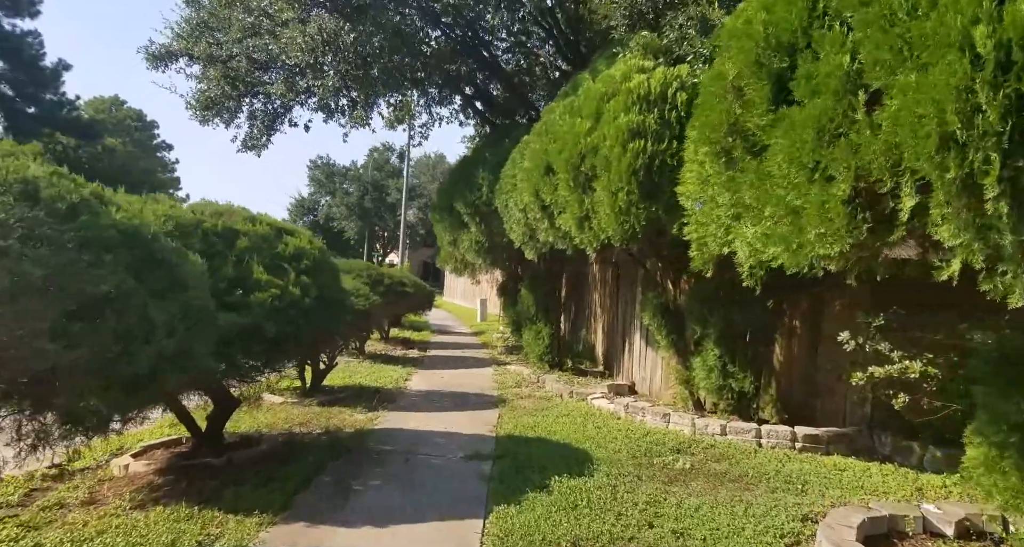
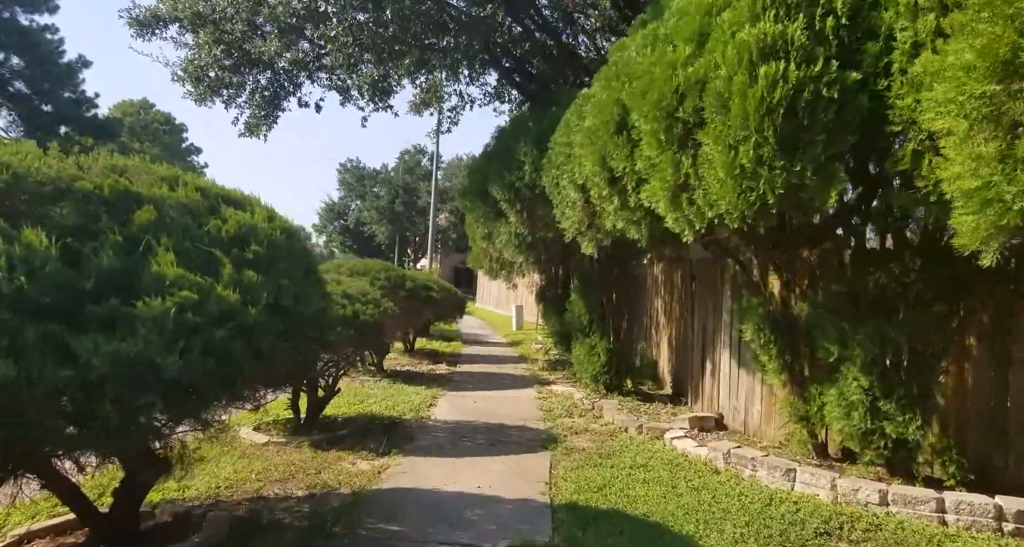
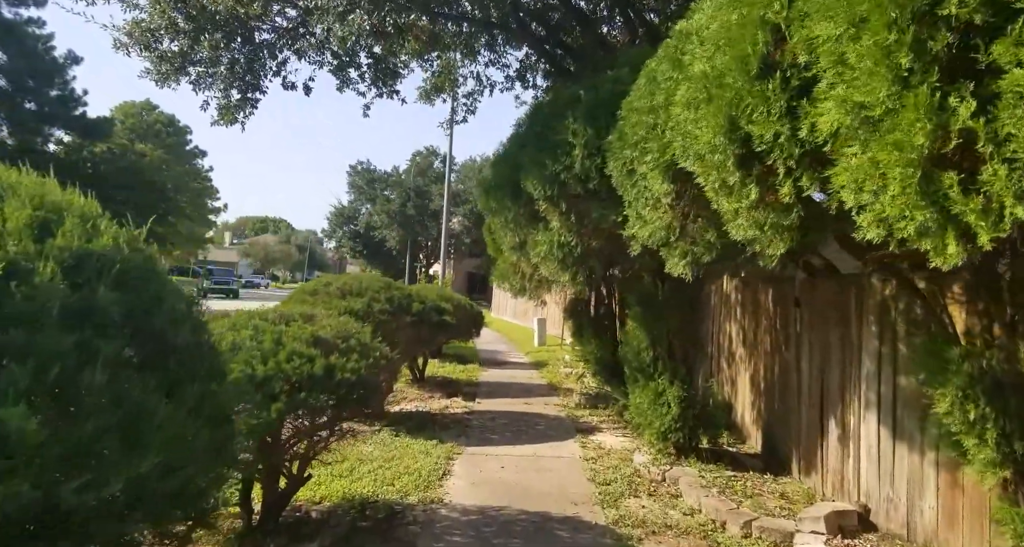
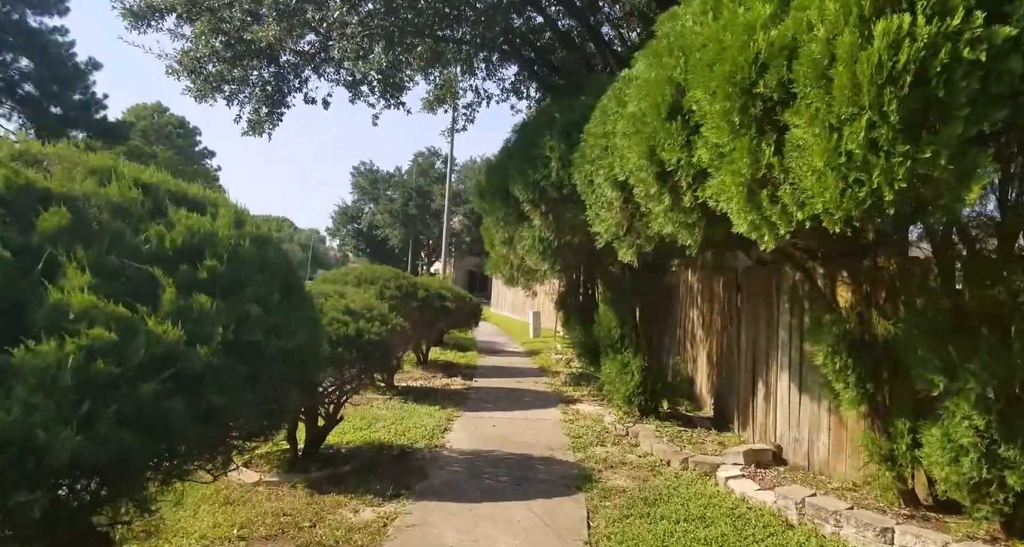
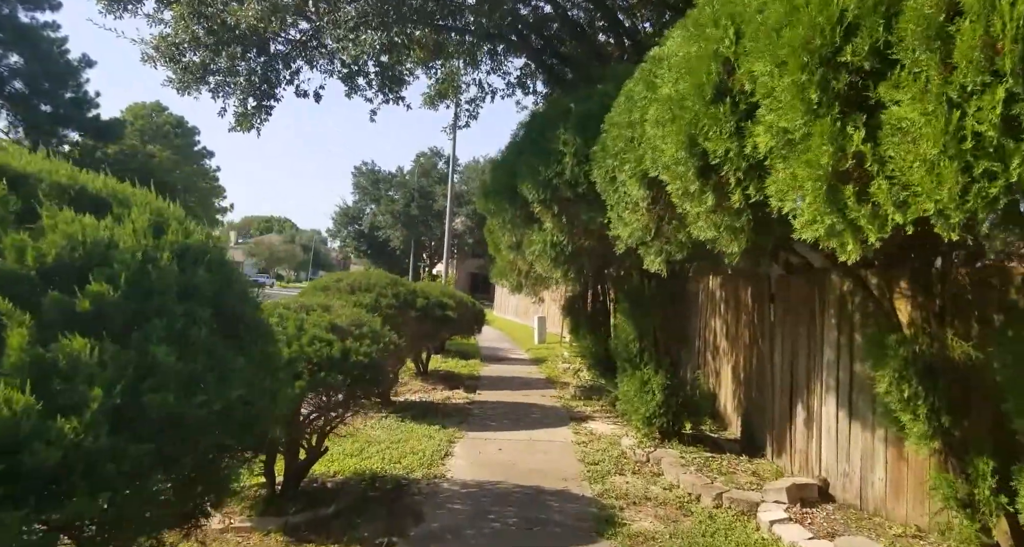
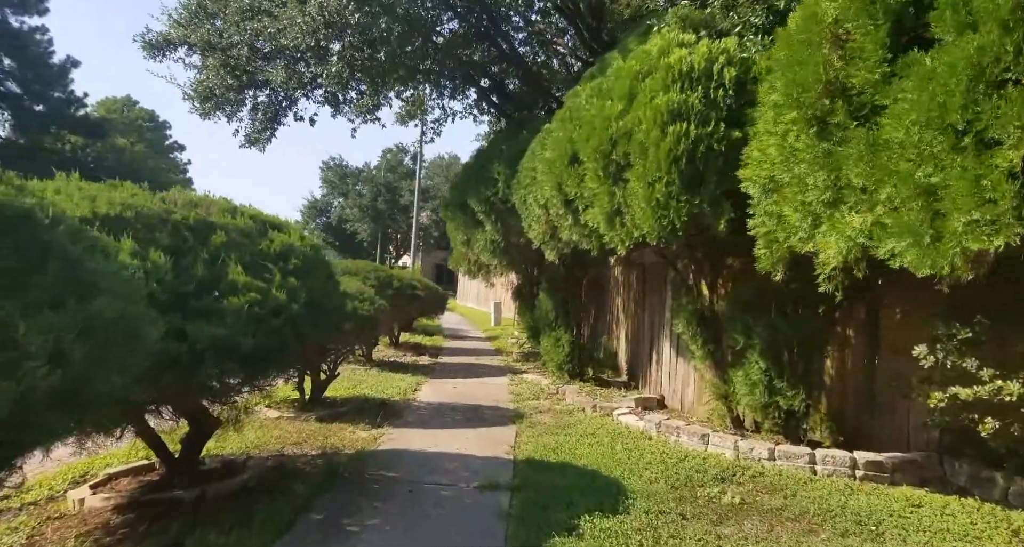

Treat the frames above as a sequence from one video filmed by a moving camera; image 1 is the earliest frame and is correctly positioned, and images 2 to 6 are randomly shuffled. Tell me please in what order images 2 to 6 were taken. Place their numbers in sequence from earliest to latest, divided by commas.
6, 2, 4, 5, 3
